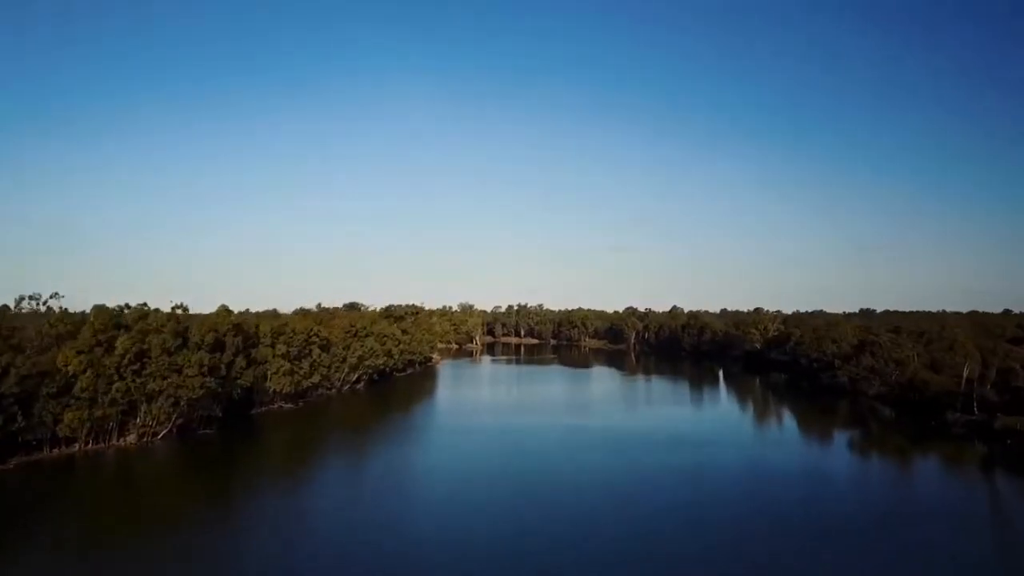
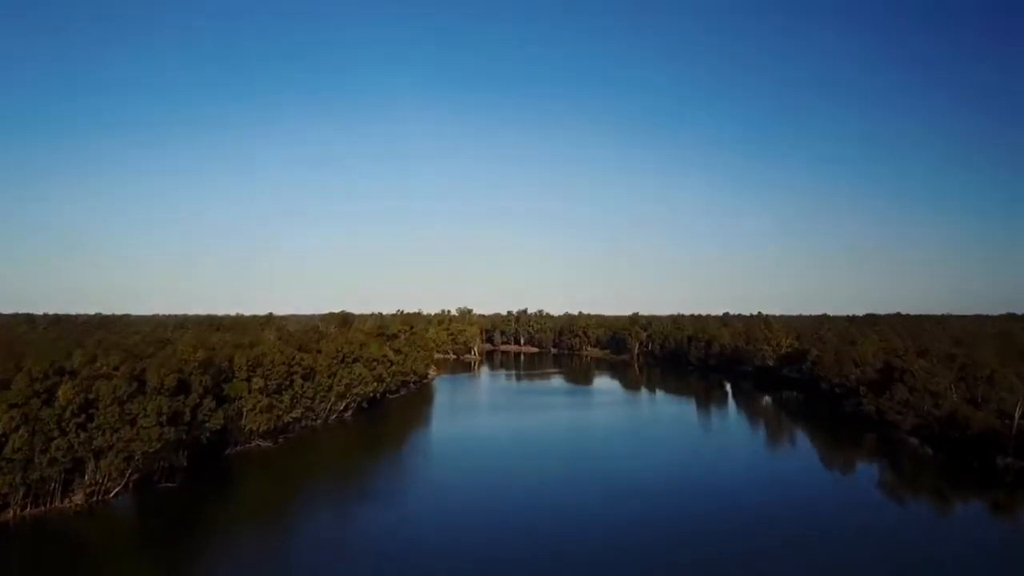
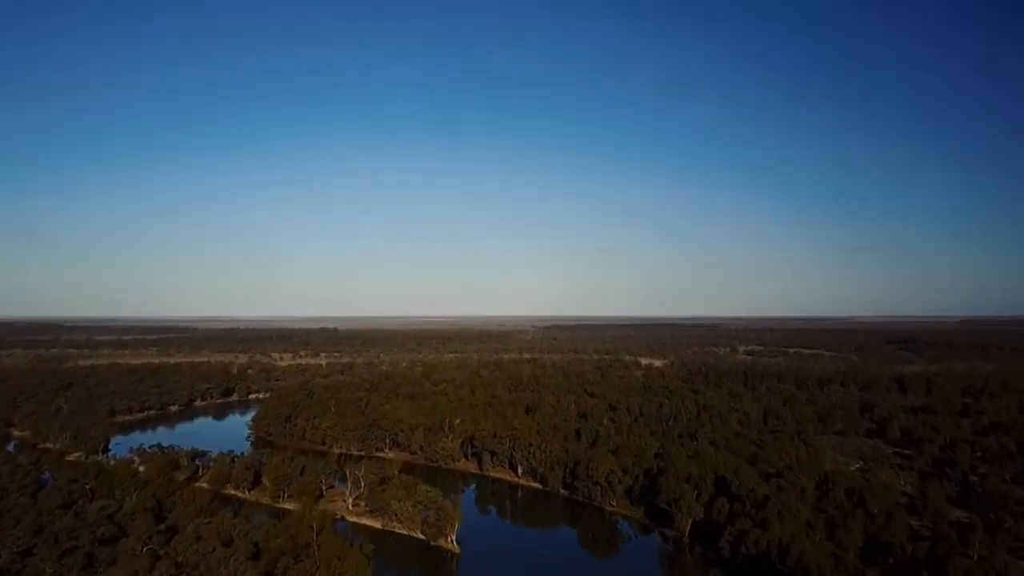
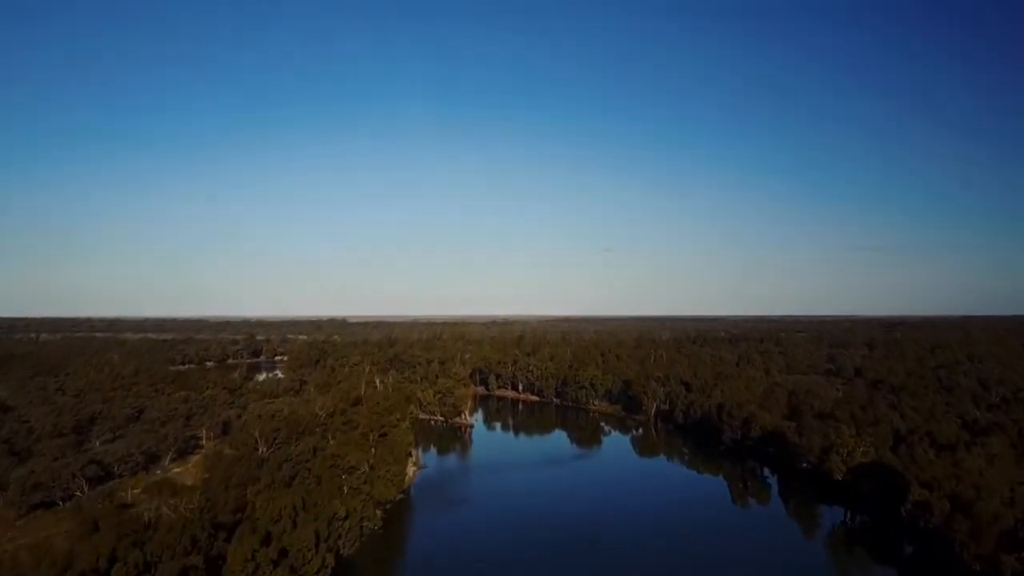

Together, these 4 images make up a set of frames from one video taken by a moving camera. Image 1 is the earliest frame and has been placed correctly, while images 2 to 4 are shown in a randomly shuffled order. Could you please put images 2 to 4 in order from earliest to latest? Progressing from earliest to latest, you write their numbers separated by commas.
2, 4, 3
